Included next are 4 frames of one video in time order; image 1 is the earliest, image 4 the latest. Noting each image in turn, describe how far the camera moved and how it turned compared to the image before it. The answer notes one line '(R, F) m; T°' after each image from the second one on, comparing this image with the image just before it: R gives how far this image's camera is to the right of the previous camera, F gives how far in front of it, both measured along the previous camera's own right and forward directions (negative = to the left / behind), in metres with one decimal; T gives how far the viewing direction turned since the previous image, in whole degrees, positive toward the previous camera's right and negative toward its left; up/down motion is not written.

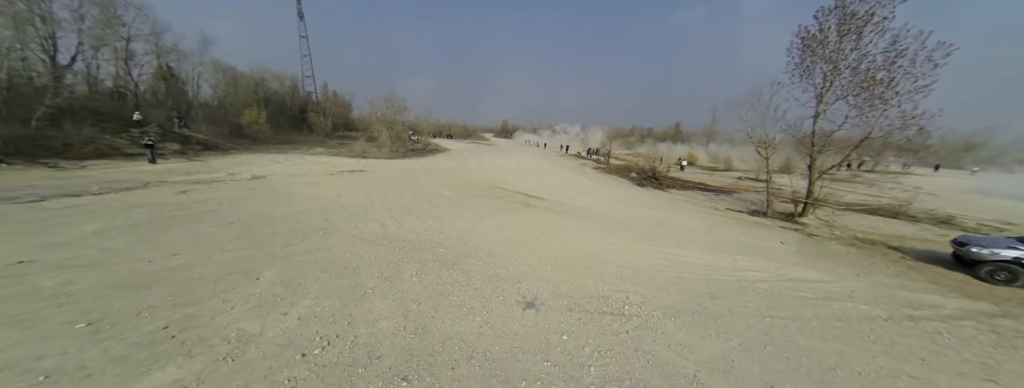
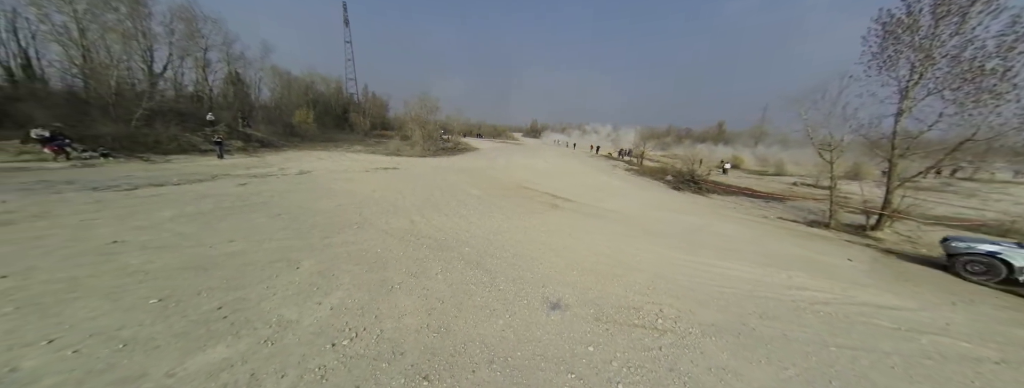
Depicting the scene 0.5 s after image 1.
(0.0, +0.1) m; -6°
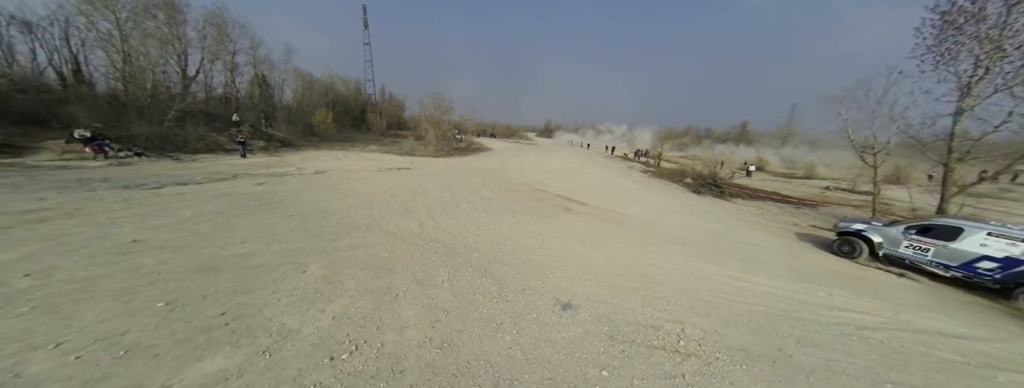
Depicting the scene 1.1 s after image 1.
(+0.1, +0.2) m; -3°
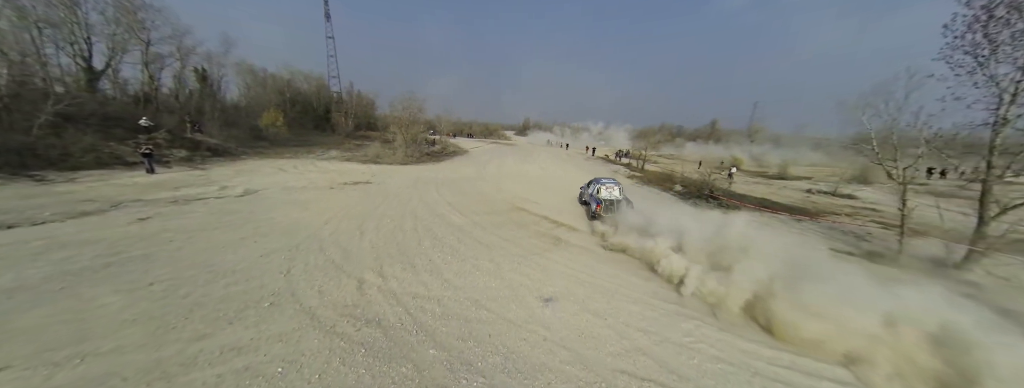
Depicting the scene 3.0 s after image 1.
(+0.1, +2.0) m; +4°
